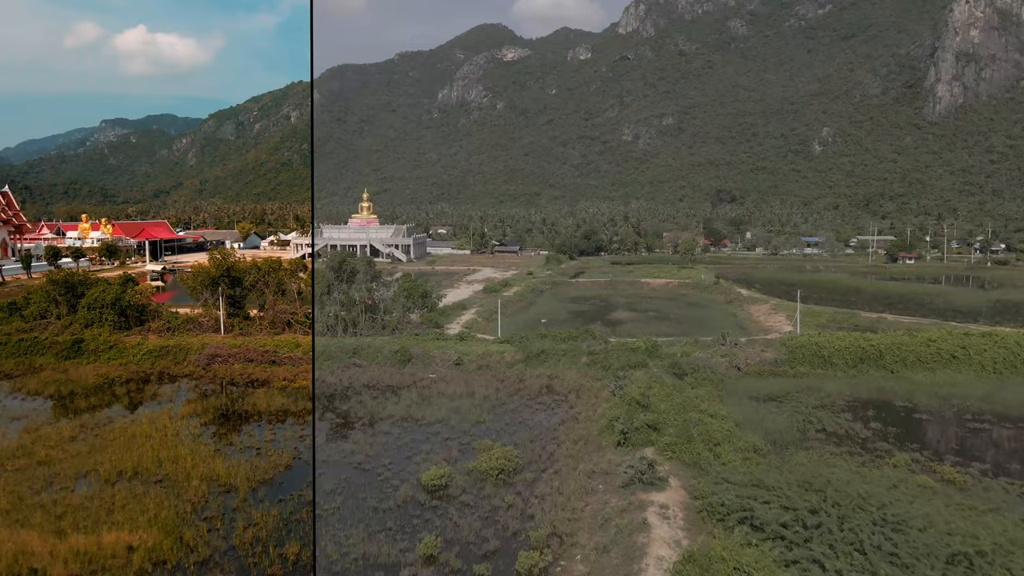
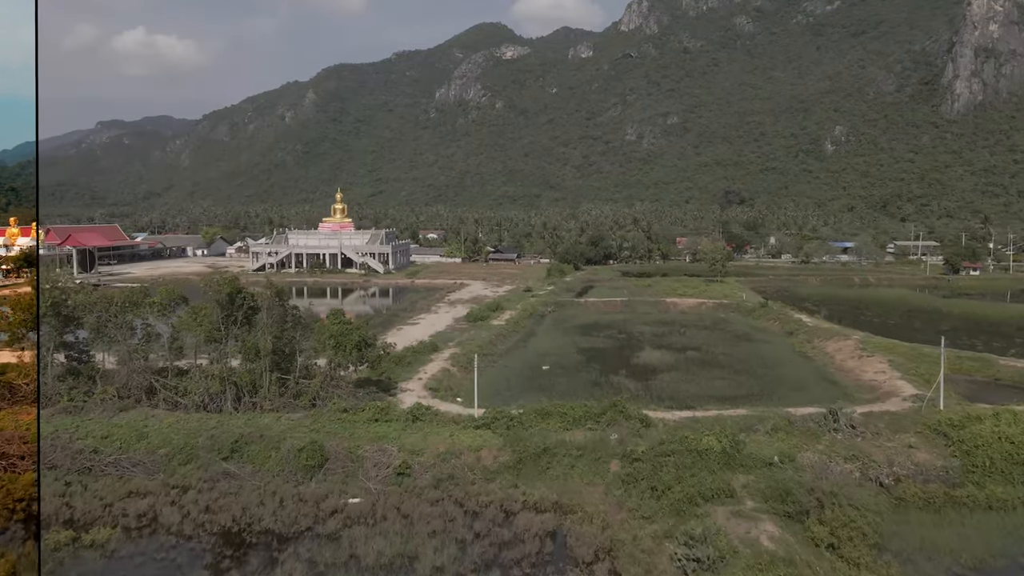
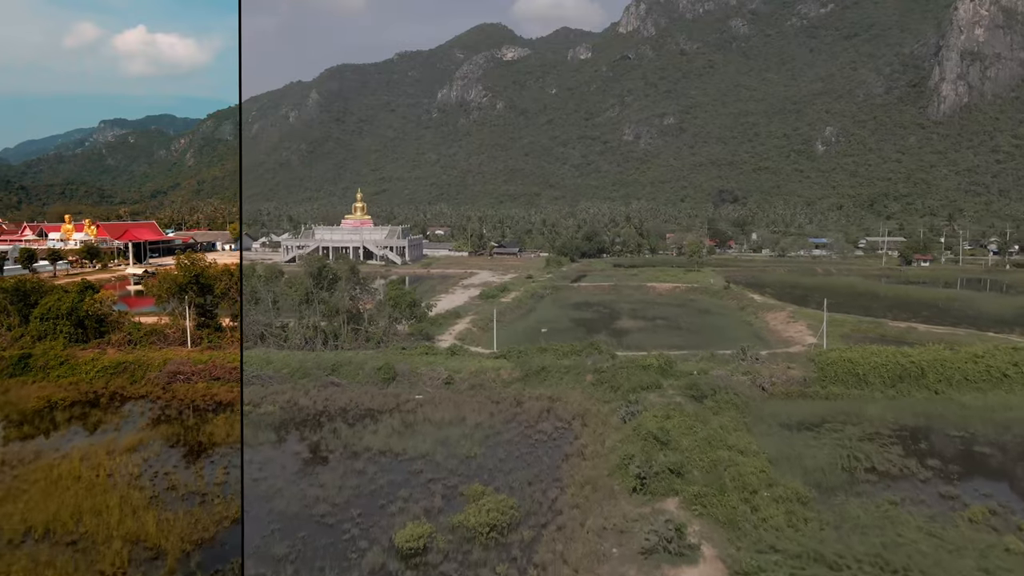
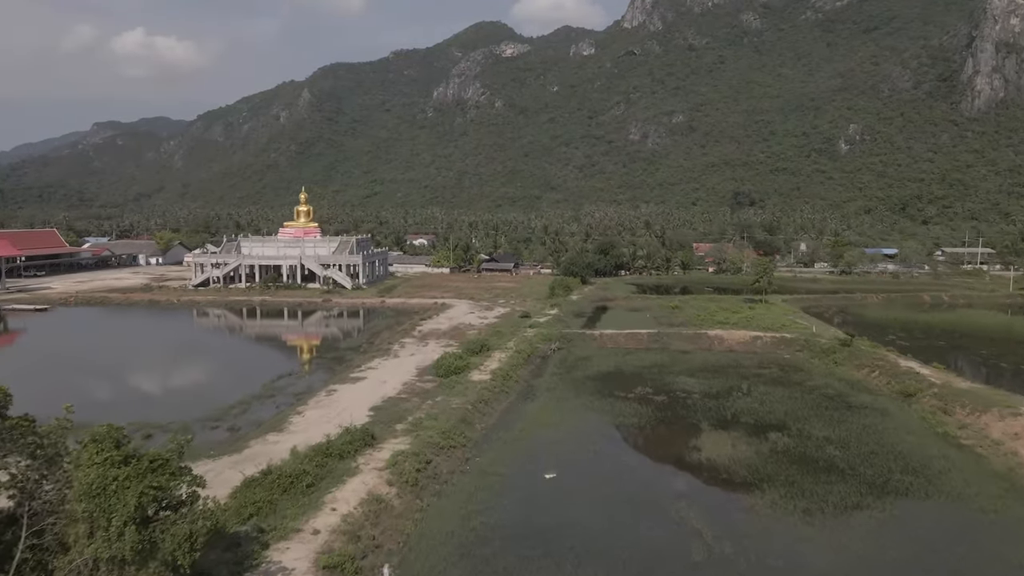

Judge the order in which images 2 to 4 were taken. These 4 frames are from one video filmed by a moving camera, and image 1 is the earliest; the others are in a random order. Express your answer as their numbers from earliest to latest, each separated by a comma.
3, 2, 4
